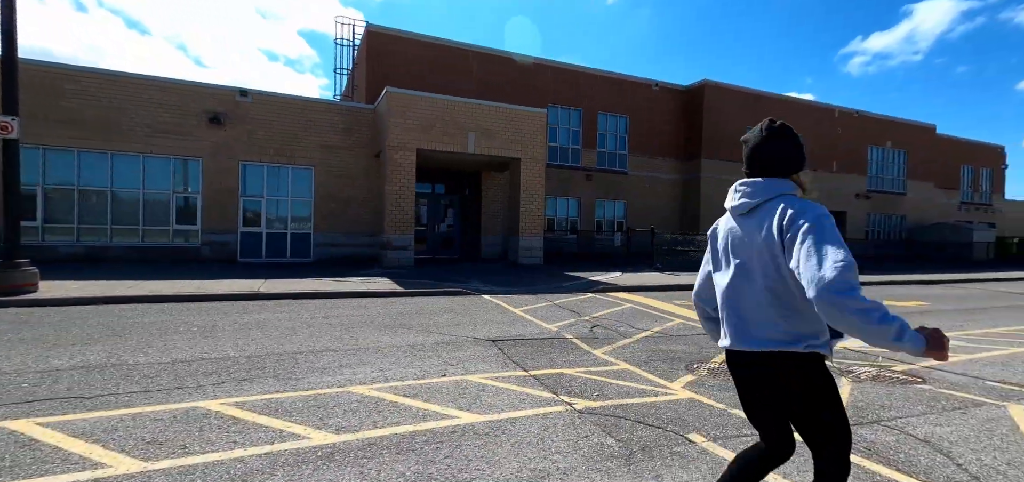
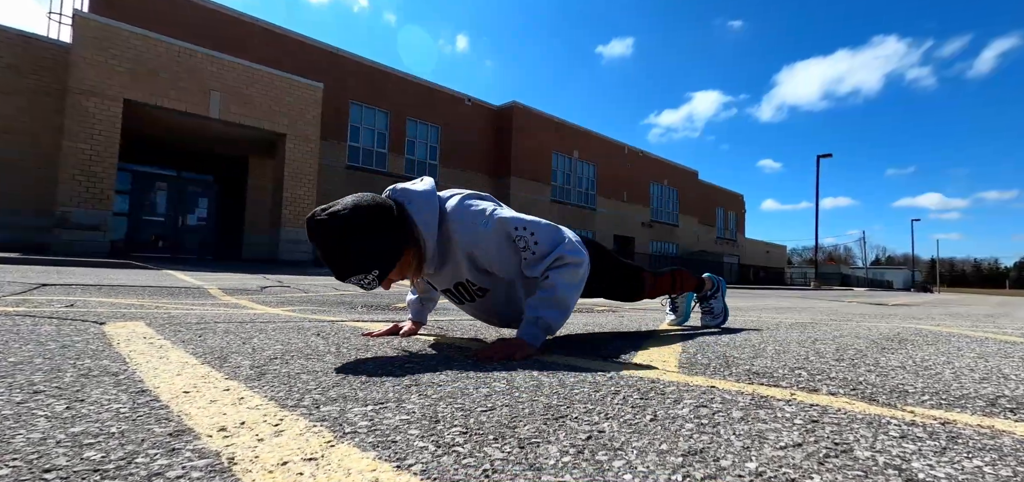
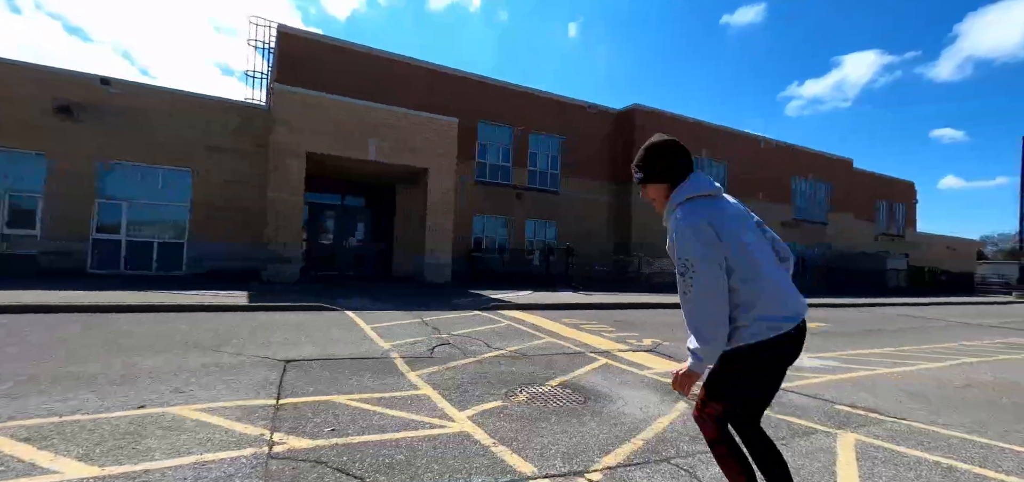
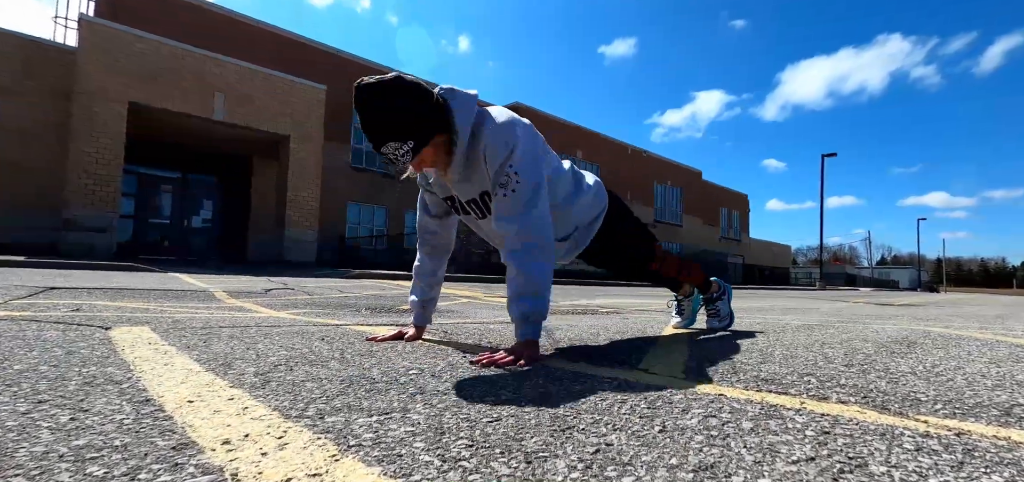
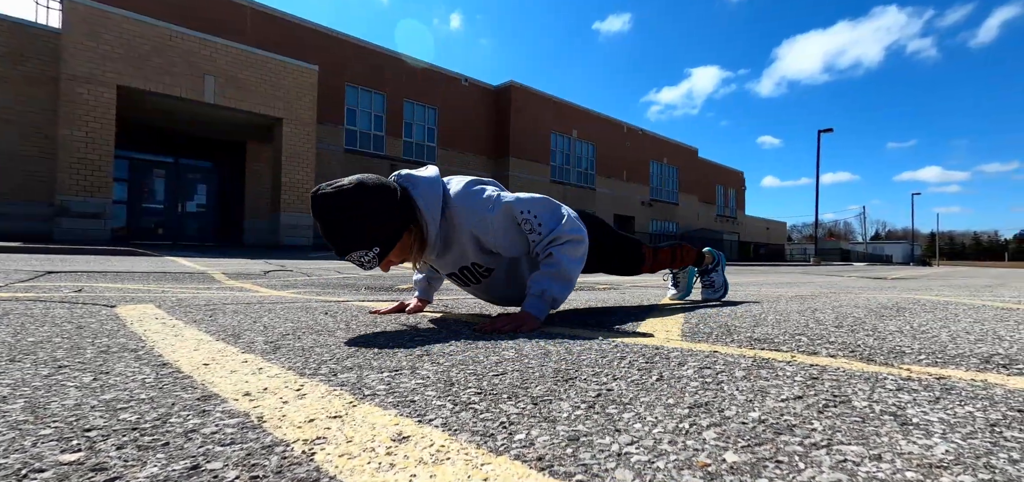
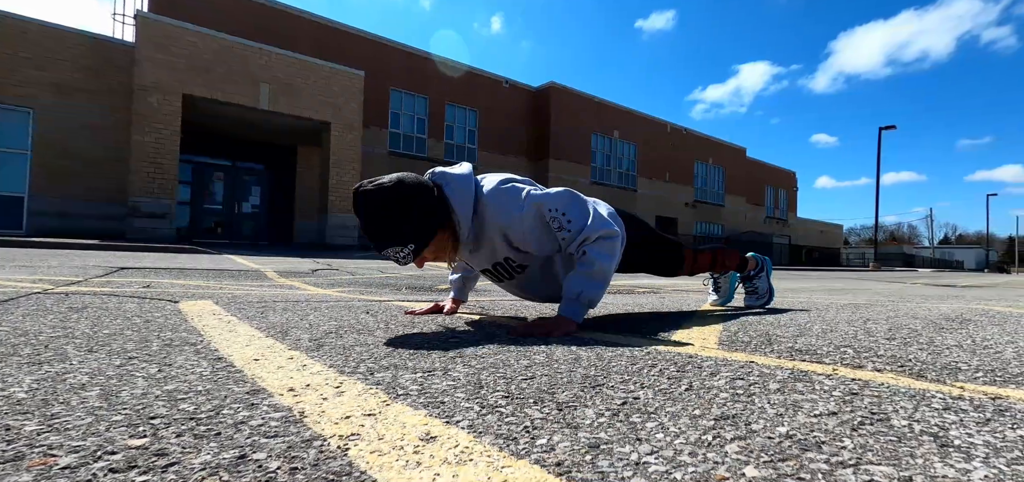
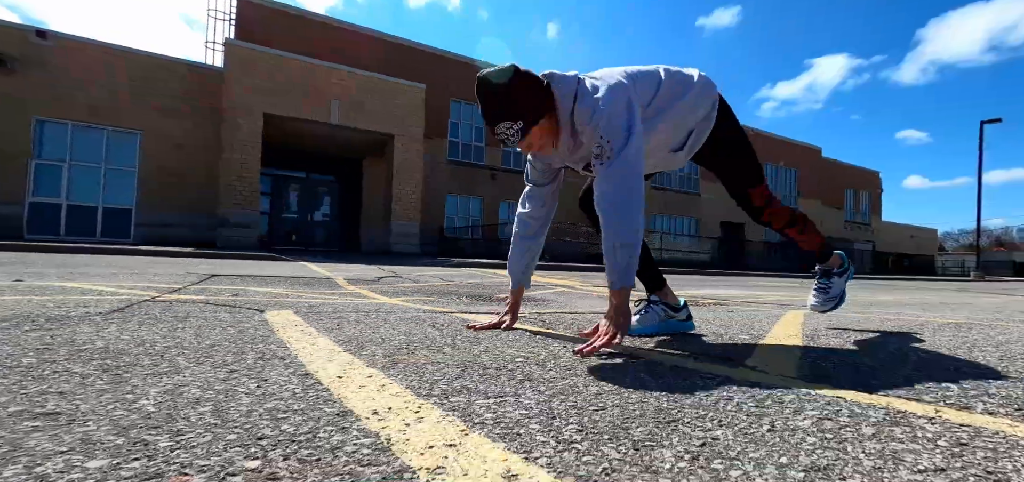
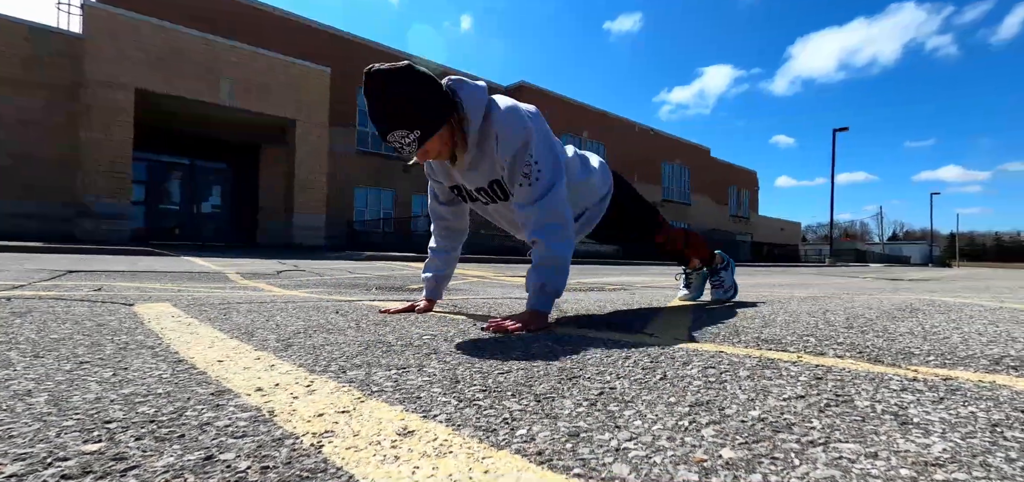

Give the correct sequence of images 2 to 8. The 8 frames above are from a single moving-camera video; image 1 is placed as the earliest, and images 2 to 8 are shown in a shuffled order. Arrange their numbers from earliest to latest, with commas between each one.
3, 7, 6, 8, 5, 4, 2
